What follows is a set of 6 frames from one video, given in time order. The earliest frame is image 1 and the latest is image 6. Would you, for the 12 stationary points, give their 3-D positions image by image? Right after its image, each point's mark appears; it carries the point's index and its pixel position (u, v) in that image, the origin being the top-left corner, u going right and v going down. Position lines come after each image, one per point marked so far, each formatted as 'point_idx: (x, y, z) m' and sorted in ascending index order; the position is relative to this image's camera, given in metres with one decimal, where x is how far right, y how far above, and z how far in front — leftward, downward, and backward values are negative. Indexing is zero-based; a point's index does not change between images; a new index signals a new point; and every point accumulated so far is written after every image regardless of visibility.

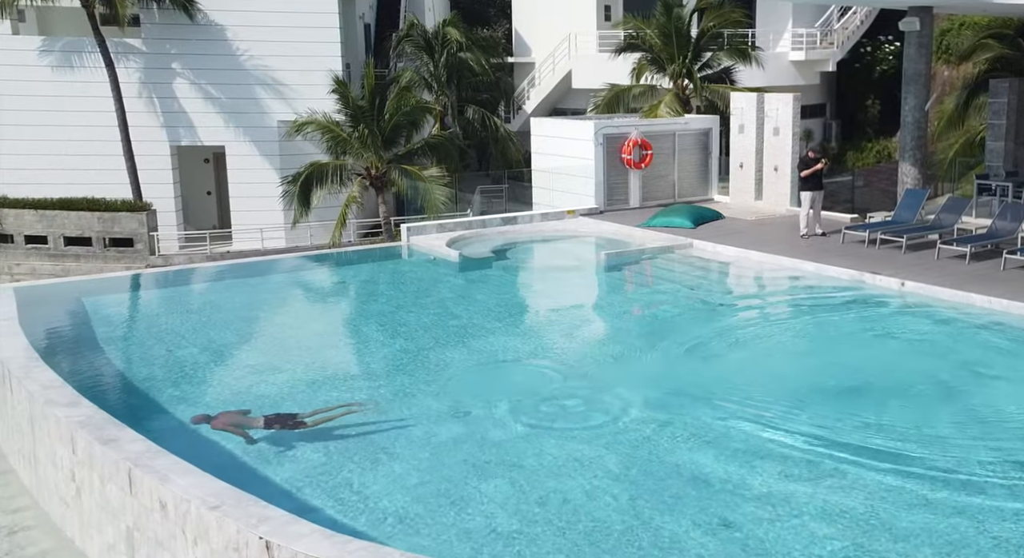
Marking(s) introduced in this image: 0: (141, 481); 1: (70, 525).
0: (-2.1, -1.1, +6.0) m
1: (-3.0, -1.7, +7.2) m
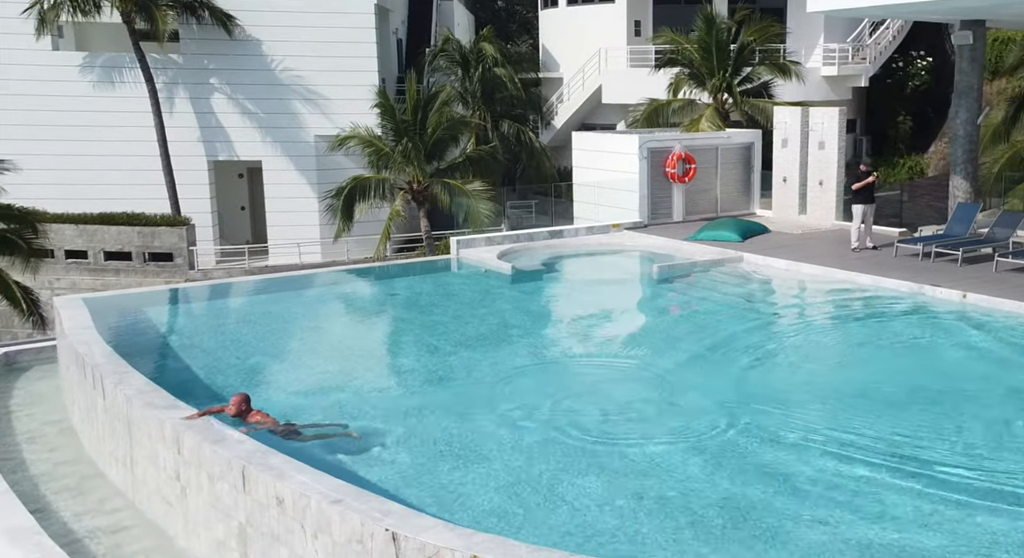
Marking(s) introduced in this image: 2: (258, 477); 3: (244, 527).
0: (-1.5, -1.1, +6.2) m
1: (-2.3, -1.7, +7.4) m
2: (-1.4, -1.1, +6.2) m
3: (-1.6, -1.5, +6.4) m
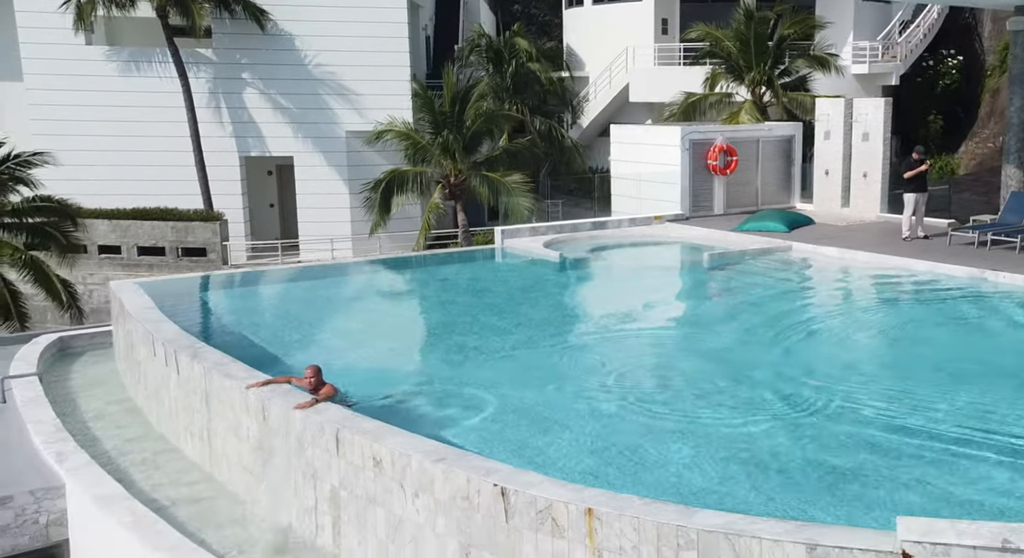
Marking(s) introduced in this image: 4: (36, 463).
0: (-0.9, -0.9, +6.2) m
1: (-1.8, -1.5, +7.5) m
2: (-0.9, -0.9, +6.2) m
3: (-1.0, -1.3, +6.4) m
4: (-3.7, -1.4, +8.5) m
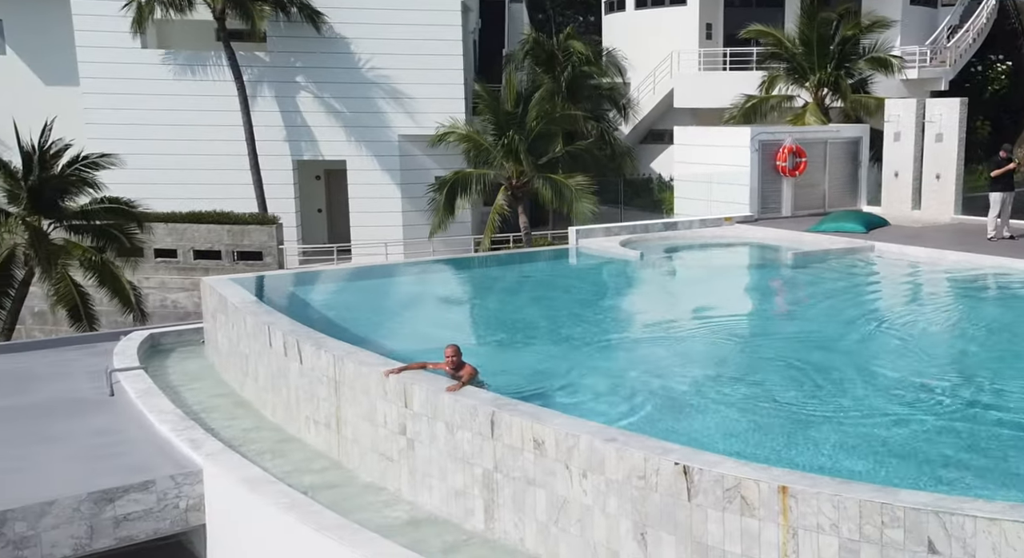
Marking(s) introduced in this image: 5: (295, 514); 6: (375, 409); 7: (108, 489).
0: (0.0, -0.8, +6.3) m
1: (-0.8, -1.4, +7.5) m
2: (0.0, -0.8, +6.2) m
3: (-0.1, -1.2, +6.5) m
4: (-2.7, -1.4, +8.6) m
5: (-1.3, -1.4, +6.6) m
6: (-1.0, -0.9, +7.6) m
7: (-2.9, -1.5, +7.7) m
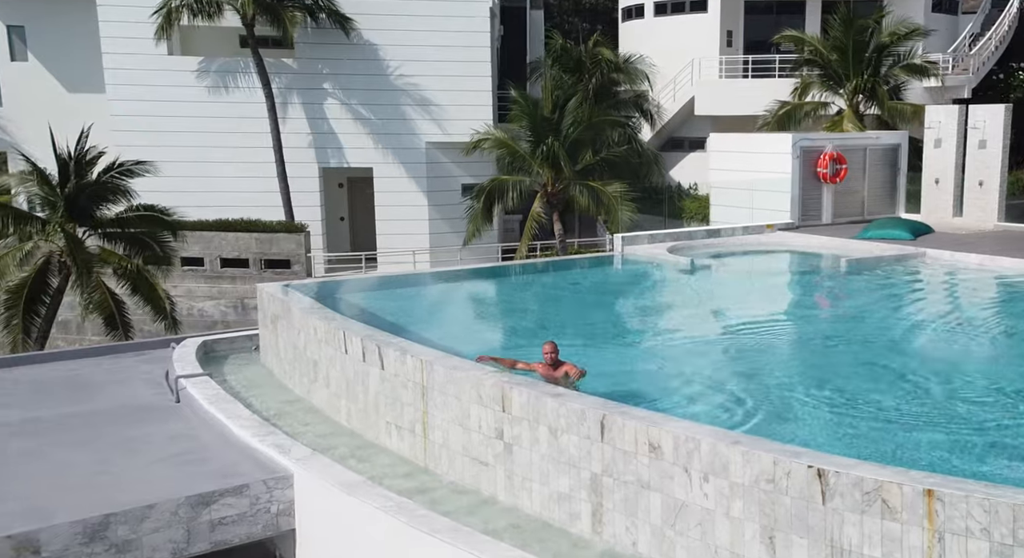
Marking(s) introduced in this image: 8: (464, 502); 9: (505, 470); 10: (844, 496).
0: (+0.6, -0.9, +6.2) m
1: (-0.2, -1.4, +7.5) m
2: (+0.7, -0.8, +6.2) m
3: (+0.5, -1.2, +6.4) m
4: (-2.1, -1.4, +8.6) m
5: (-0.7, -1.4, +6.5) m
6: (-0.3, -0.9, +7.6) m
7: (-2.2, -1.5, +7.7) m
8: (-0.3, -1.5, +7.4) m
9: (0.0, -1.3, +7.2) m
10: (+1.6, -1.1, +5.4) m
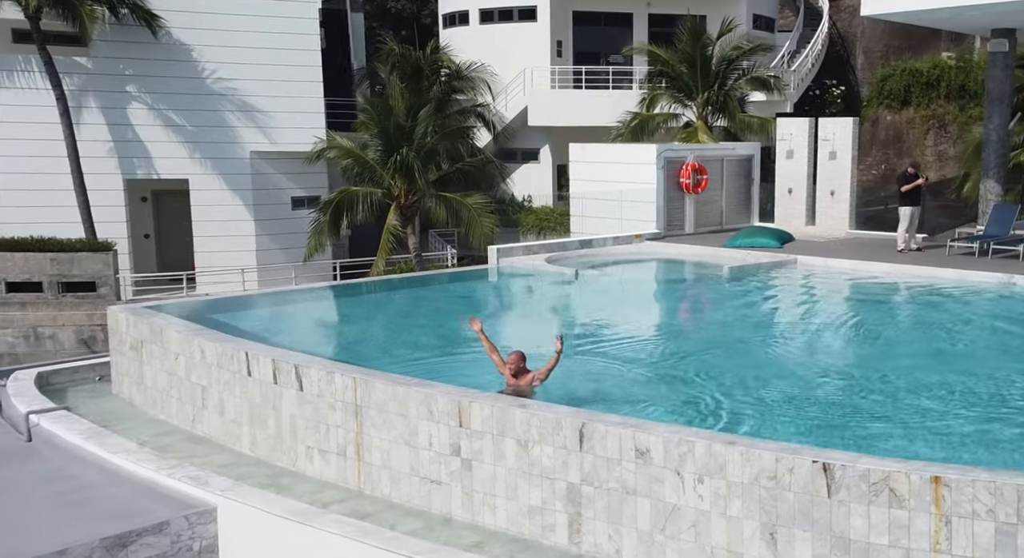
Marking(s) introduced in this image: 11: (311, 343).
0: (+0.5, -0.8, +5.9) m
1: (-0.5, -1.5, +7.0) m
2: (+0.5, -0.8, +5.9) m
3: (+0.4, -1.2, +6.1) m
4: (-2.5, -1.5, +7.8) m
5: (-0.8, -1.5, +6.0) m
6: (-0.6, -1.0, +7.2) m
7: (-2.5, -1.6, +6.9) m
8: (-0.6, -1.6, +7.0) m
9: (-0.3, -1.3, +6.8) m
10: (+1.6, -1.0, +5.3) m
11: (-2.7, -0.9, +13.4) m
